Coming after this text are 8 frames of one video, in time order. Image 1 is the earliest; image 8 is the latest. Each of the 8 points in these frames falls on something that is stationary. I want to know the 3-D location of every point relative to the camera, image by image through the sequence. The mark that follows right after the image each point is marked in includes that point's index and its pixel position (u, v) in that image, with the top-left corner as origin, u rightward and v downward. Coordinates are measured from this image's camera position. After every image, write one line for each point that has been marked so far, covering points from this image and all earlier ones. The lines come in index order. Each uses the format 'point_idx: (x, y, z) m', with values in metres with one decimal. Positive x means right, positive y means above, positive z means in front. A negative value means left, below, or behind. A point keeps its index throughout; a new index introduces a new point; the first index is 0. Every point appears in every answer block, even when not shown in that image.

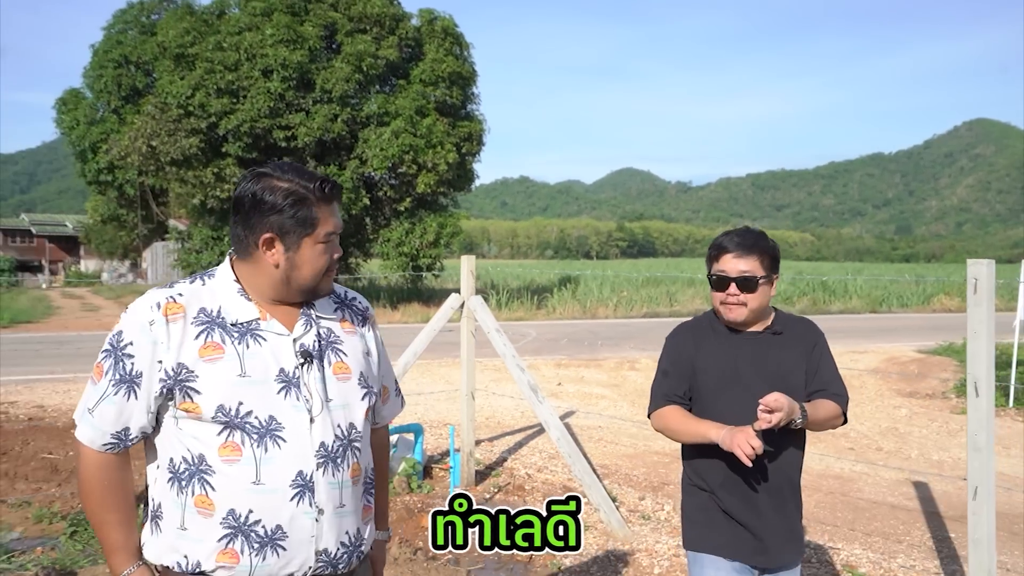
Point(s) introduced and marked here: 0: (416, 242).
0: (-2.0, +1.0, +19.3) m
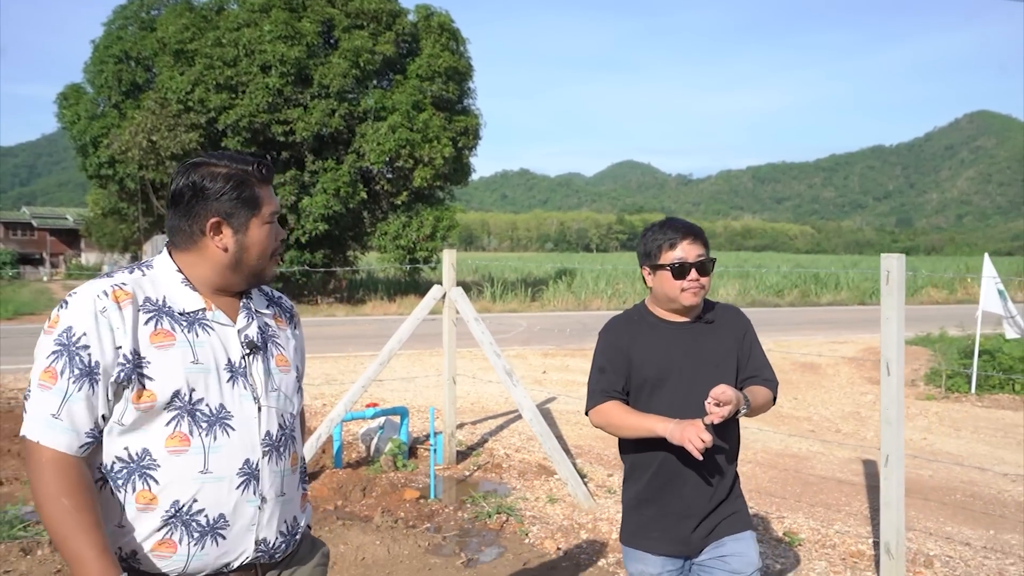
0: (-2.1, +1.2, +19.6) m
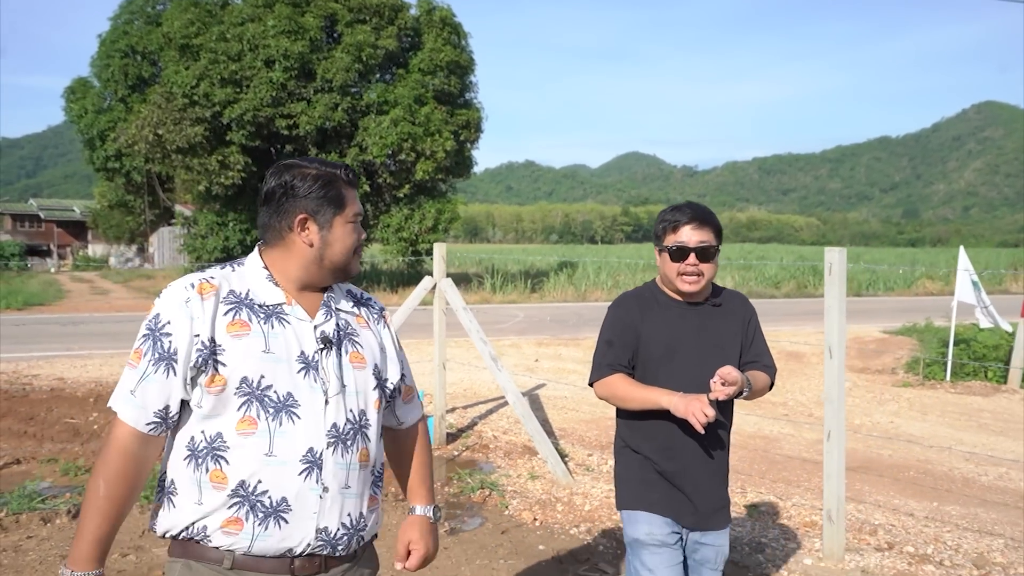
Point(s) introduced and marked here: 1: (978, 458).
0: (-2.1, +1.4, +20.0) m
1: (+3.0, -1.1, +5.5) m
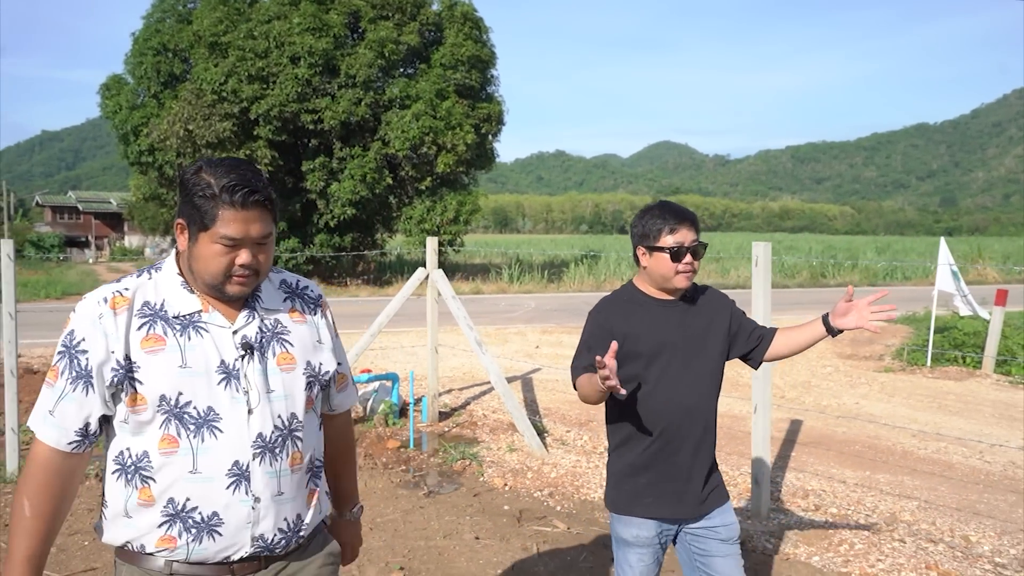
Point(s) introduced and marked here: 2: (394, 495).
0: (-1.8, +1.6, +20.6) m
1: (+2.9, -1.0, +6.0) m
2: (-0.7, -1.2, +5.0) m
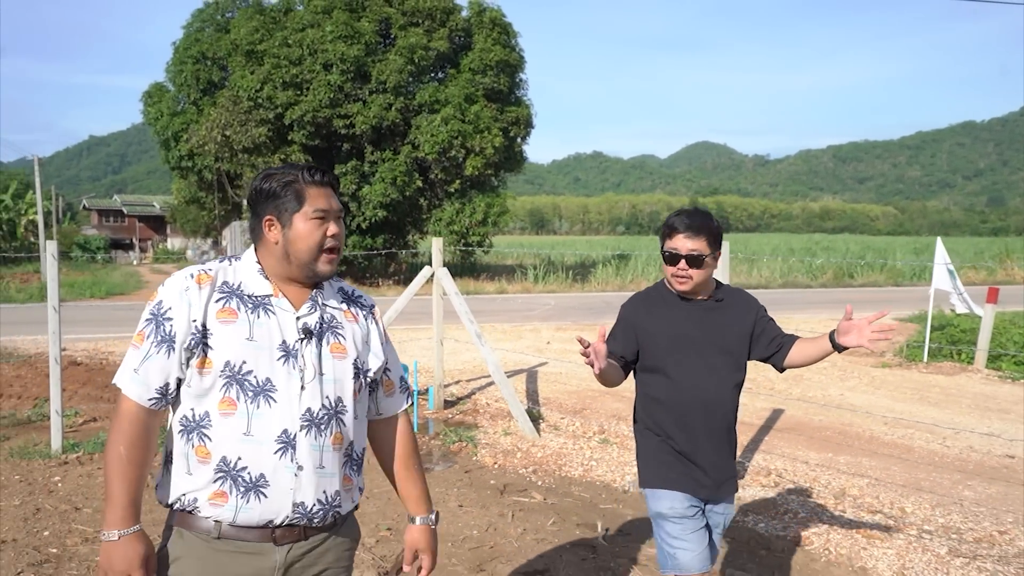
0: (-1.2, +1.6, +21.1) m
1: (+2.8, -1.0, +6.4) m
2: (-0.8, -1.2, +5.5) m
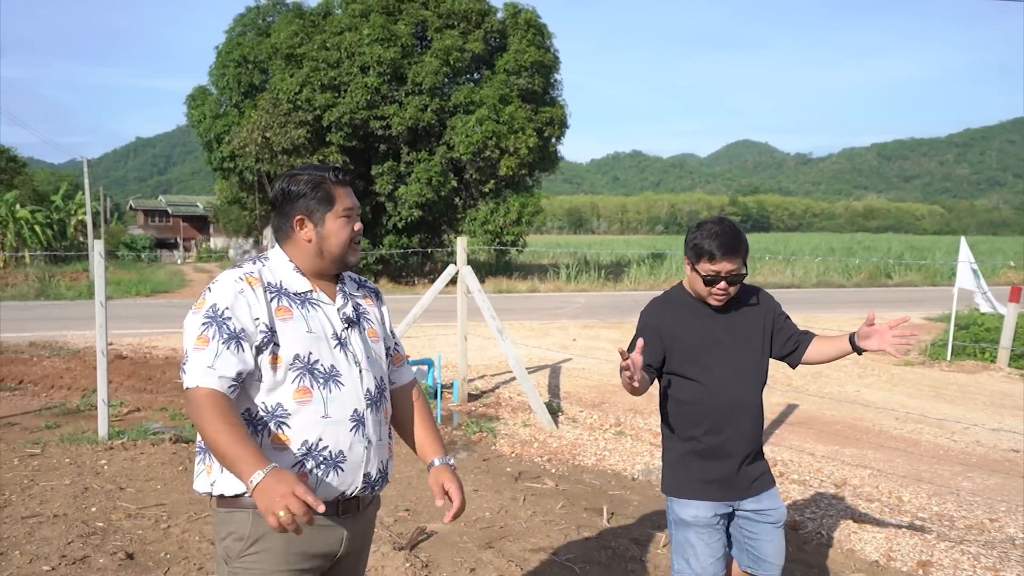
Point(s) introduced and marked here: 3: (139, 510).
0: (-0.3, +1.7, +21.4) m
1: (+3.0, -1.0, +6.5) m
2: (-0.7, -1.1, +5.8) m
3: (-2.0, -1.2, +4.7) m
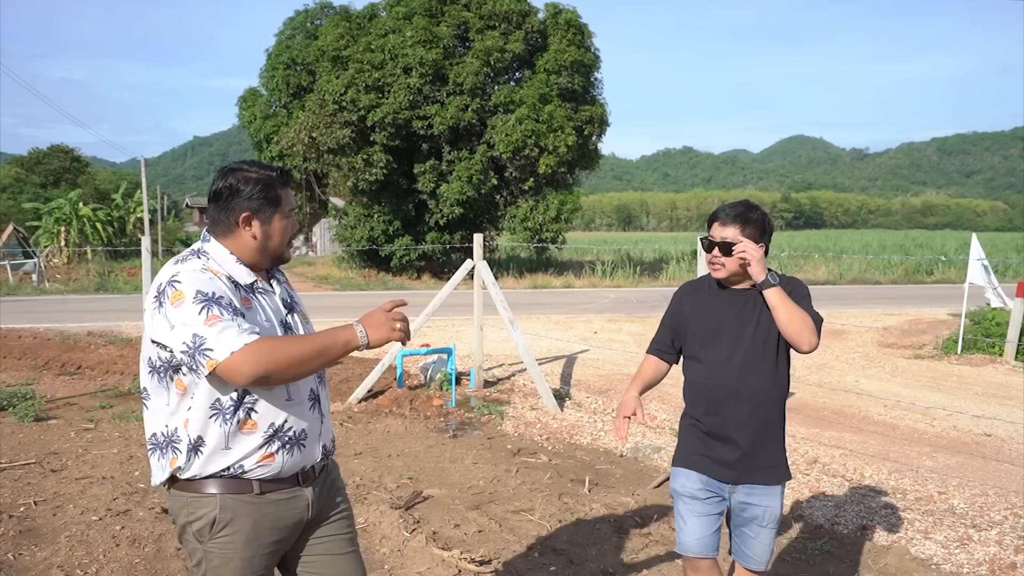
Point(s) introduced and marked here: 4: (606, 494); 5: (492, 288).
0: (+0.6, +1.8, +21.9) m
1: (+3.0, -0.9, +6.8) m
2: (-0.6, -1.1, +6.3) m
3: (-2.1, -1.1, +5.3) m
4: (+0.5, -1.2, +4.8) m
5: (-0.2, 0.0, +7.9) m
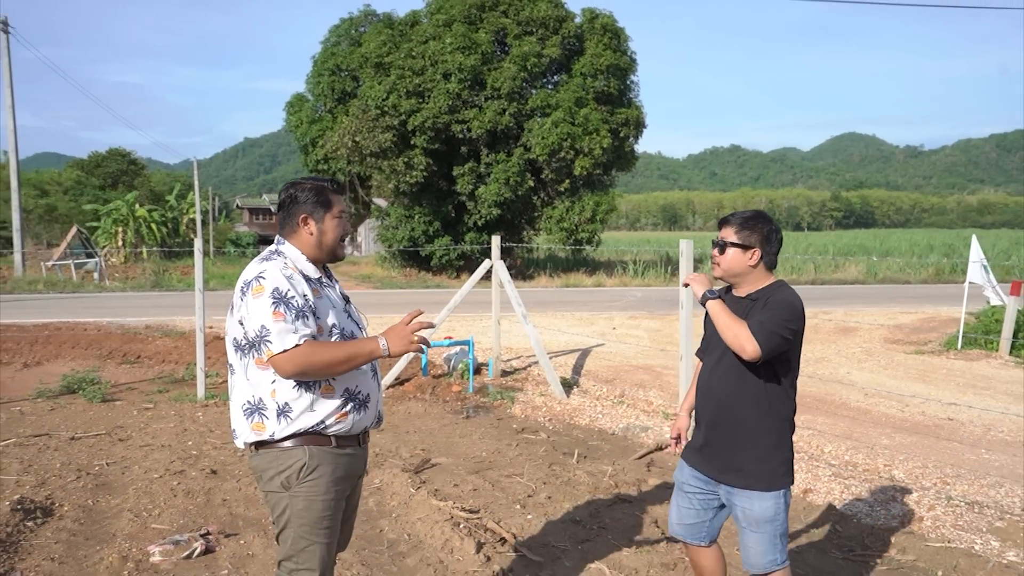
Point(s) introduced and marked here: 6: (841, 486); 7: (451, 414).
0: (+1.5, +1.8, +22.6) m
1: (+3.1, -0.9, +7.4) m
2: (-0.6, -1.1, +7.1) m
3: (-2.1, -1.1, +6.1) m
4: (+0.5, -1.1, +5.6) m
5: (0.0, 0.0, +8.6) m
6: (+1.8, -1.1, +4.8) m
7: (-0.5, -1.0, +7.2) m
